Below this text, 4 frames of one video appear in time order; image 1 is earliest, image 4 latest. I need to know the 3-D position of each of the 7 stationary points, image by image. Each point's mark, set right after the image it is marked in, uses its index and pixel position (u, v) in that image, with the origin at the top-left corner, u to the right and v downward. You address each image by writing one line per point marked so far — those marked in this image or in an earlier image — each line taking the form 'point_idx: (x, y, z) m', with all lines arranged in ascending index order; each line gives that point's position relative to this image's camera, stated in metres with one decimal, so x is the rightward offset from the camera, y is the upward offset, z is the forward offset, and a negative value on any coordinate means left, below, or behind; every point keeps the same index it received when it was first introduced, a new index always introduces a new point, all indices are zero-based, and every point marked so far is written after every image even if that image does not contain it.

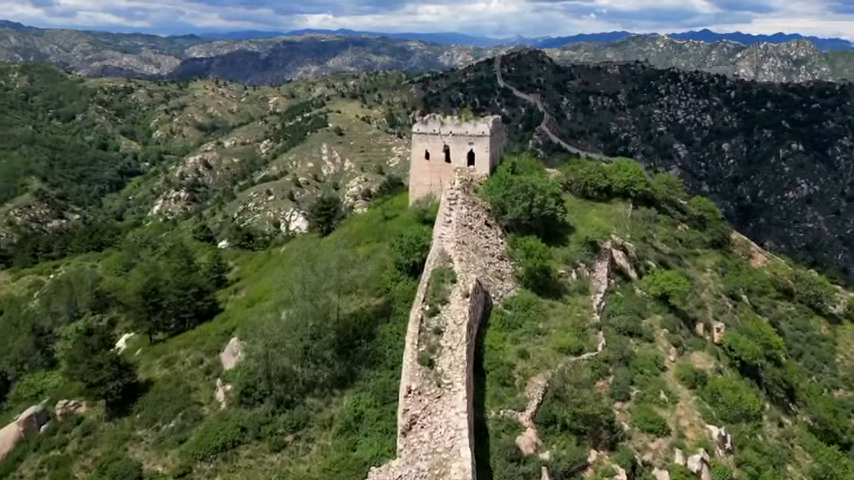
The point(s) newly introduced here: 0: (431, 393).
0: (+0.1, -4.5, +19.4) m
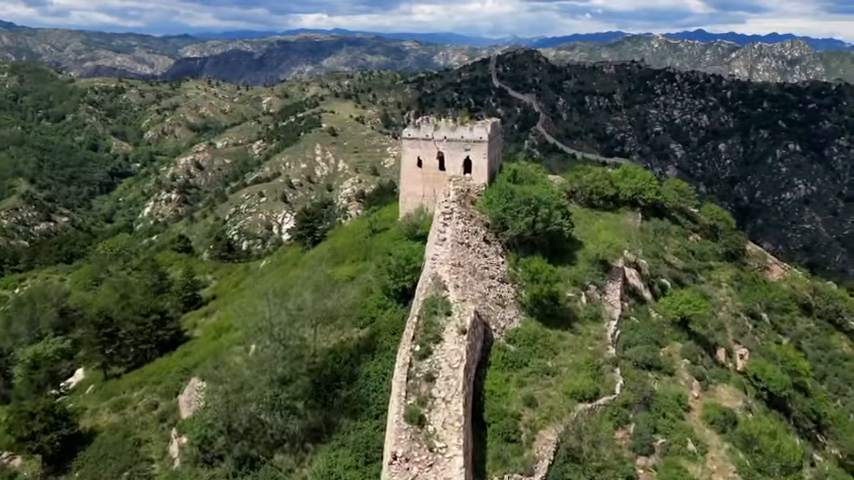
0: (-0.2, -5.3, +16.1) m
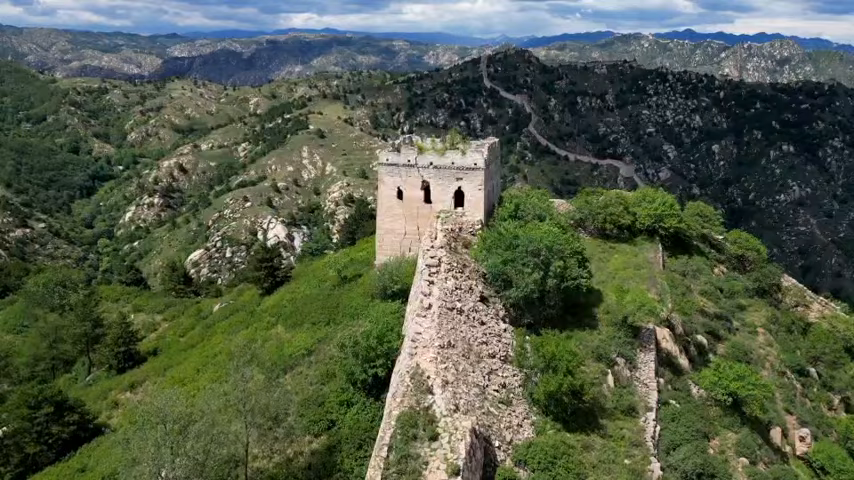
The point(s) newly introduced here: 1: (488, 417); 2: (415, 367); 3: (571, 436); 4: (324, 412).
0: (-0.6, -7.3, +9.9) m
1: (+1.5, -4.4, +16.5) m
2: (-0.3, -3.2, +17.0) m
3: (+3.8, -5.2, +17.4) m
4: (-2.8, -4.6, +17.8) m
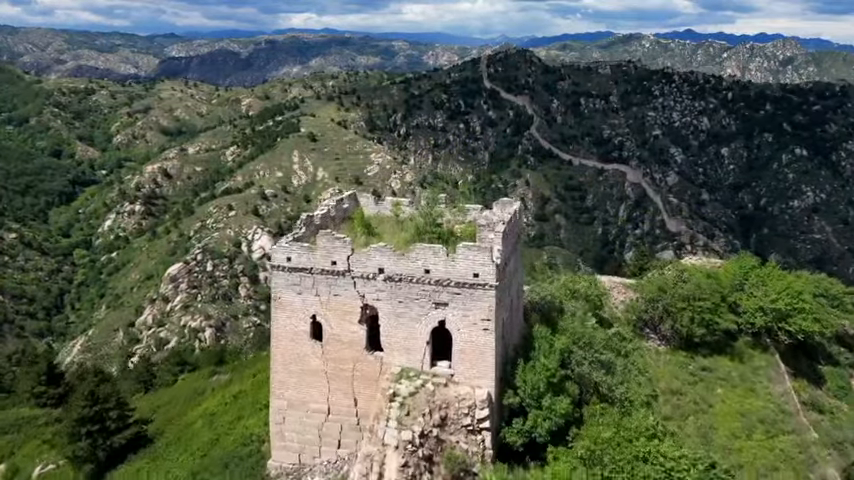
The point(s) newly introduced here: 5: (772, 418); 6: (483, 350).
0: (-1.6, -11.0, -4.1) m
1: (+0.5, -8.0, +2.4) m
2: (-1.3, -6.8, +2.9) m
3: (+2.7, -8.8, +3.4) m
4: (-3.8, -8.2, +3.7) m
5: (+8.9, -4.7, +17.4) m
6: (+1.0, -2.1, +11.5) m
